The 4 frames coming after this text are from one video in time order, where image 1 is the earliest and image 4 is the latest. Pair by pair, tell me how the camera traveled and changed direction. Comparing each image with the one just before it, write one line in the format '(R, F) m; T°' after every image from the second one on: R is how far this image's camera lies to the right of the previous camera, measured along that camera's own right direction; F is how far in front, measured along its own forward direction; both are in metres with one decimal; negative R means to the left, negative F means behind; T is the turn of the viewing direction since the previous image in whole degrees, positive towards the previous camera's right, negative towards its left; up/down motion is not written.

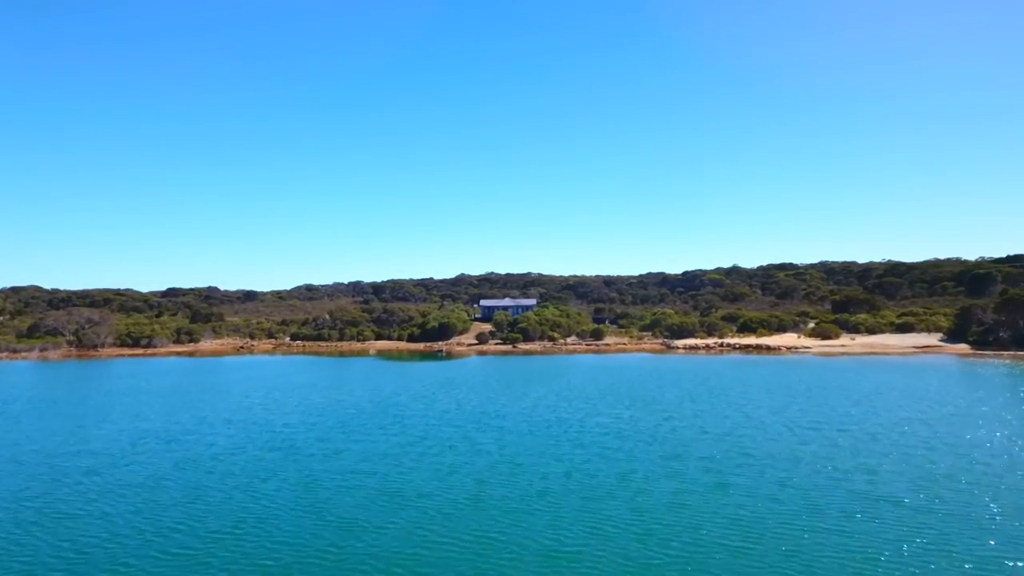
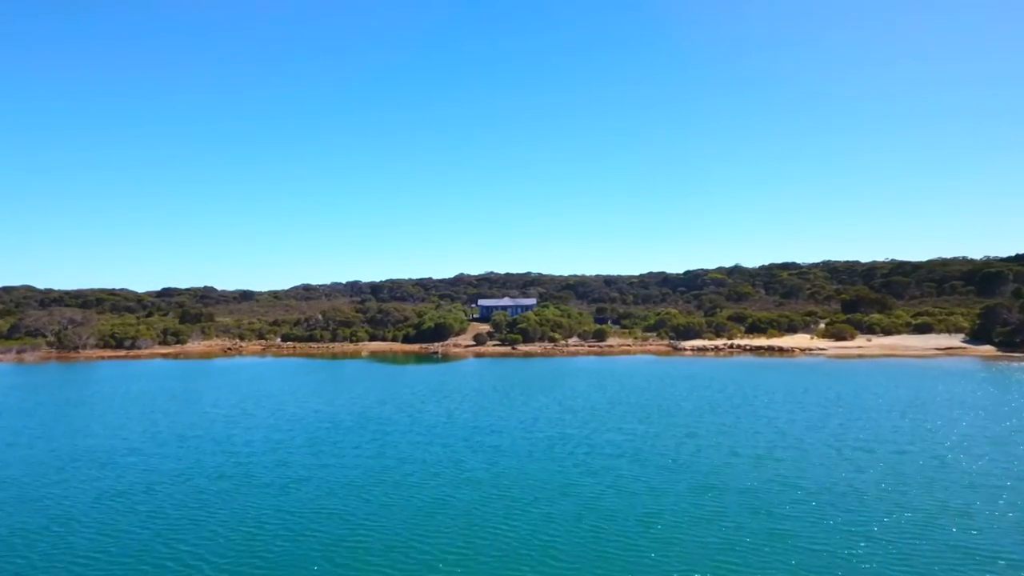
(+0.3, +10.2) m; 0°
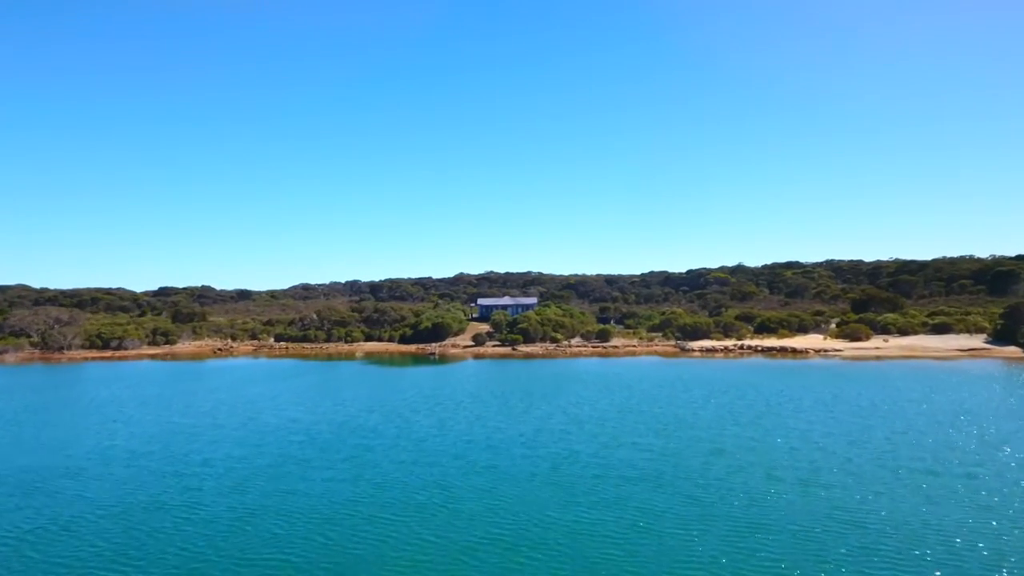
(+0.1, +8.5) m; 0°
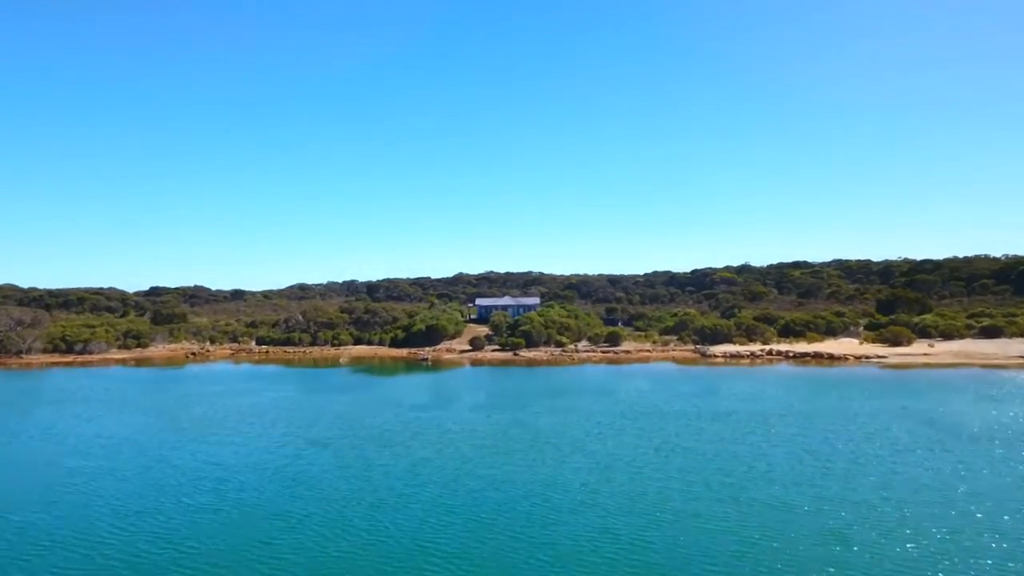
(0.0, +20.2) m; 0°
